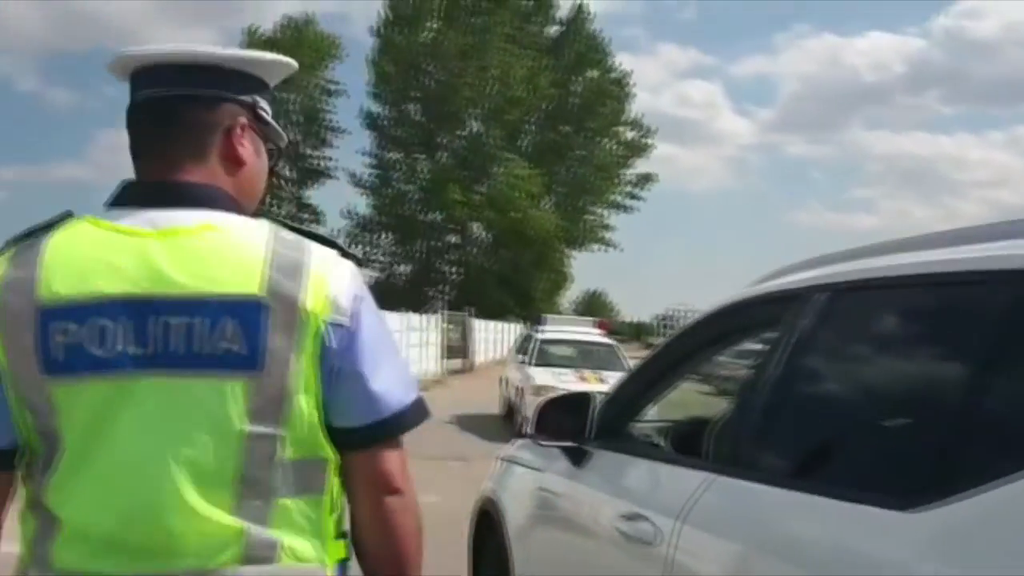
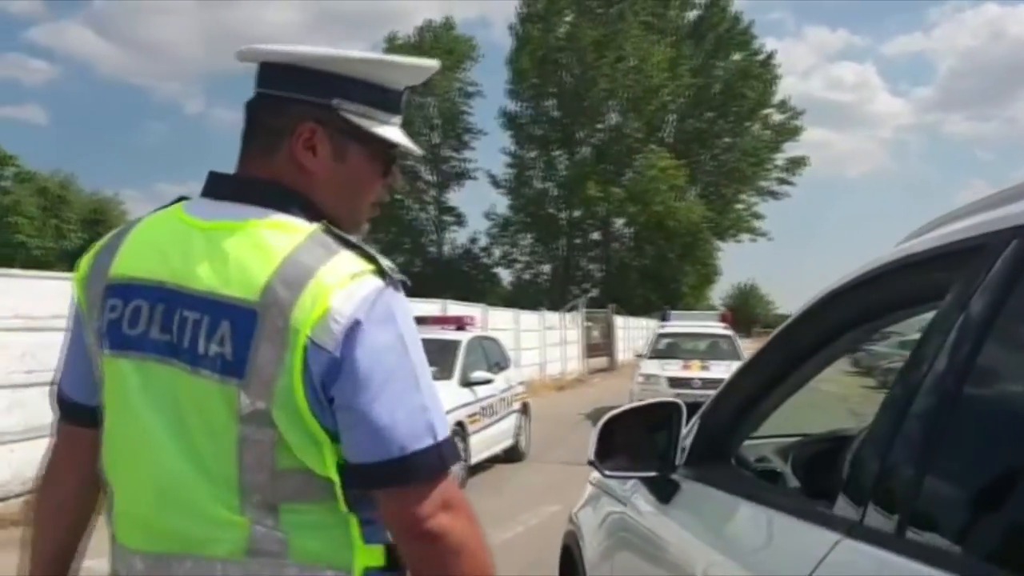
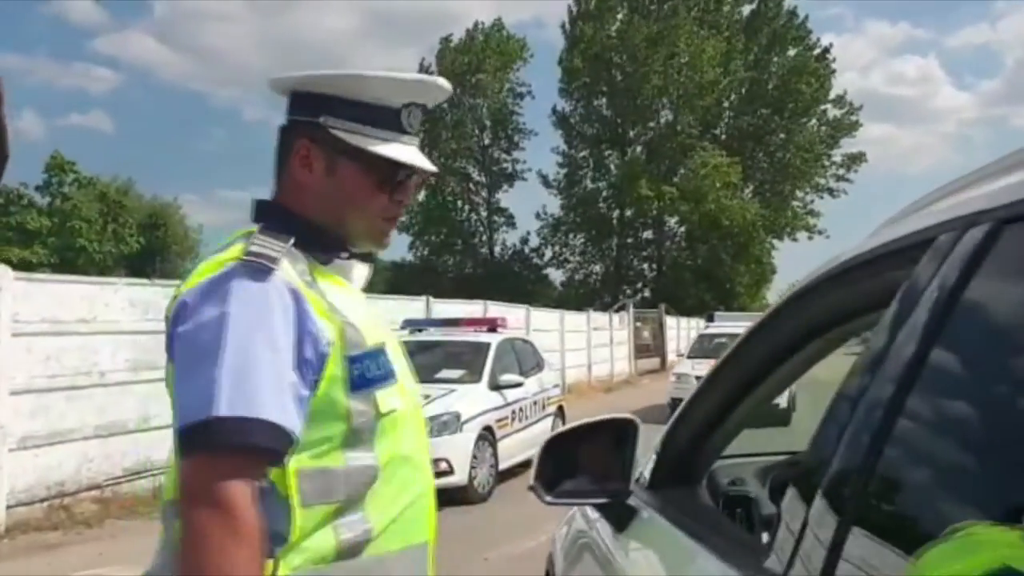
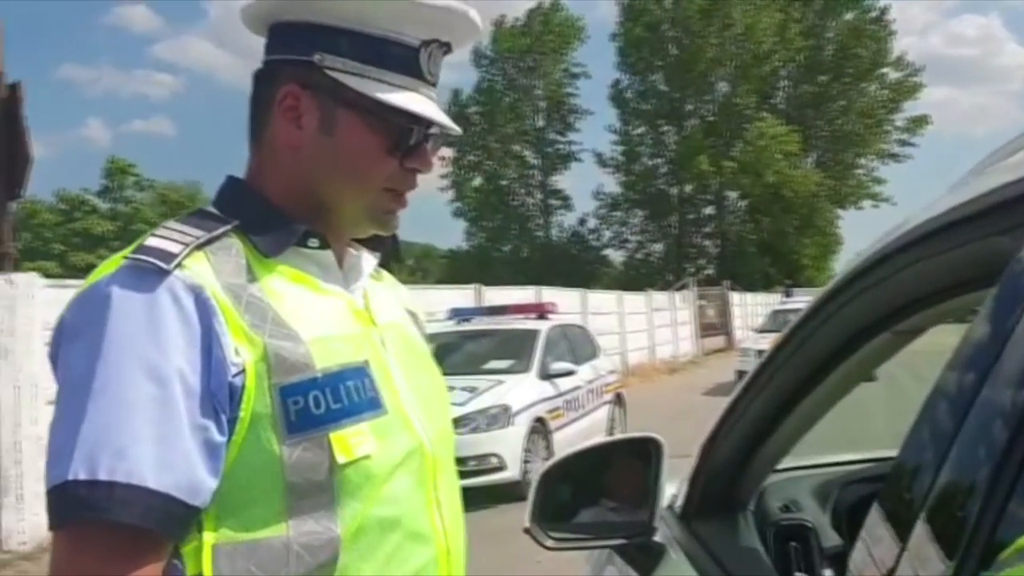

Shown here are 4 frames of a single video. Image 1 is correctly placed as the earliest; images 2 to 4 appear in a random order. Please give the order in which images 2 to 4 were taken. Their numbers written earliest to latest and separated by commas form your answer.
2, 3, 4
